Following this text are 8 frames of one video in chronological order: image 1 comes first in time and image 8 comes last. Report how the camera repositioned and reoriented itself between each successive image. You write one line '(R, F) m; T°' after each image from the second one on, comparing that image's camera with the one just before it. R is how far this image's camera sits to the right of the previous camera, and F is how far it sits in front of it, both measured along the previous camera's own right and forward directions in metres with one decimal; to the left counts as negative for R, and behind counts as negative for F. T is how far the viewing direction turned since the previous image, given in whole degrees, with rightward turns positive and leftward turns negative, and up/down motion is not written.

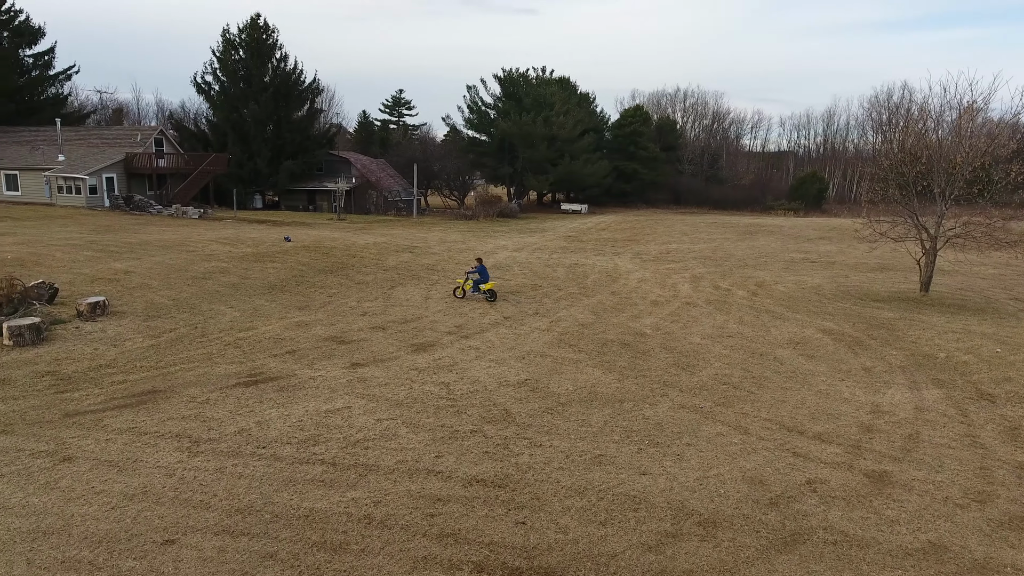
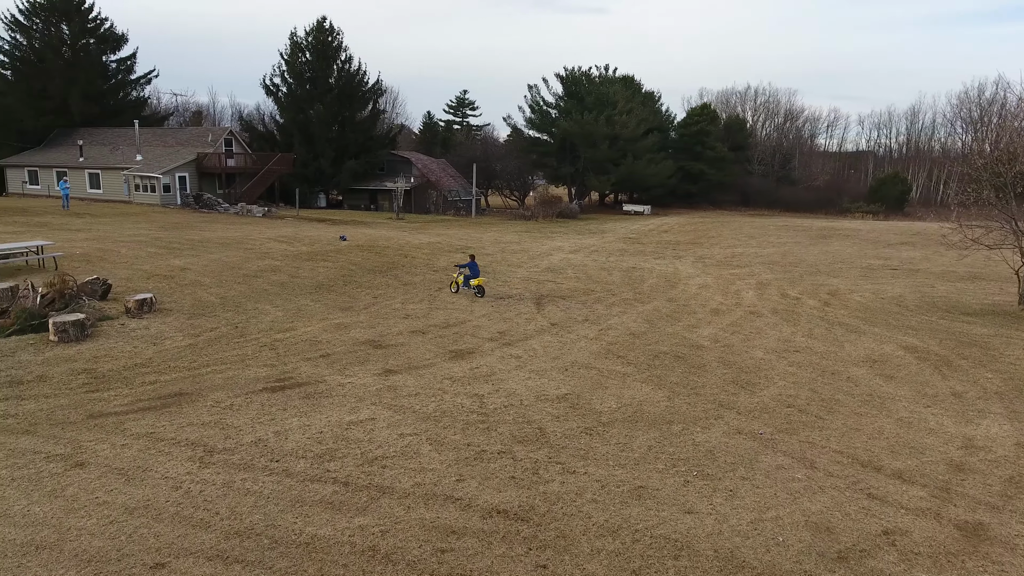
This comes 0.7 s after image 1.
(+0.3, +0.6) m; -5°
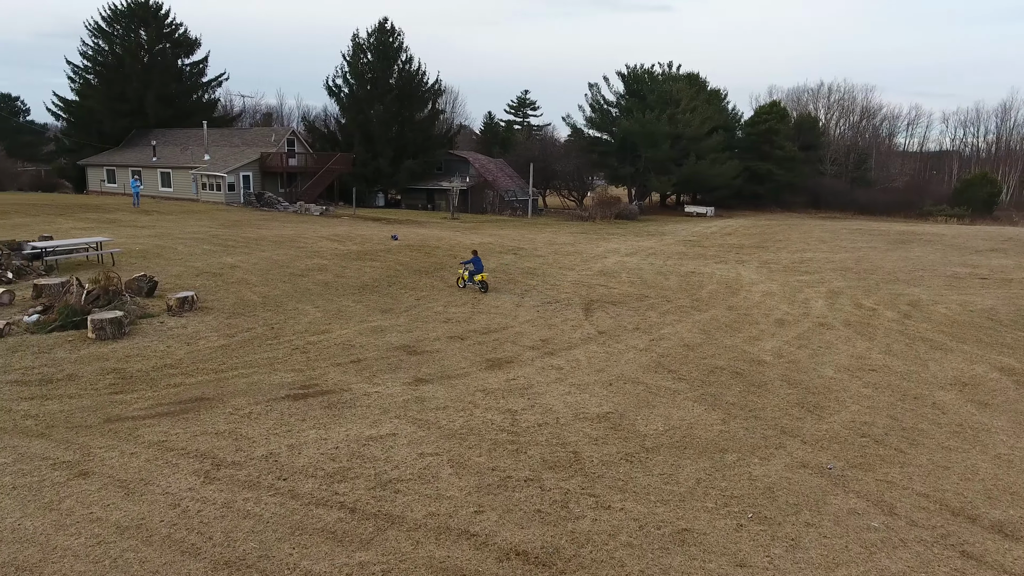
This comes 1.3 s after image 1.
(+0.2, +0.7) m; -5°
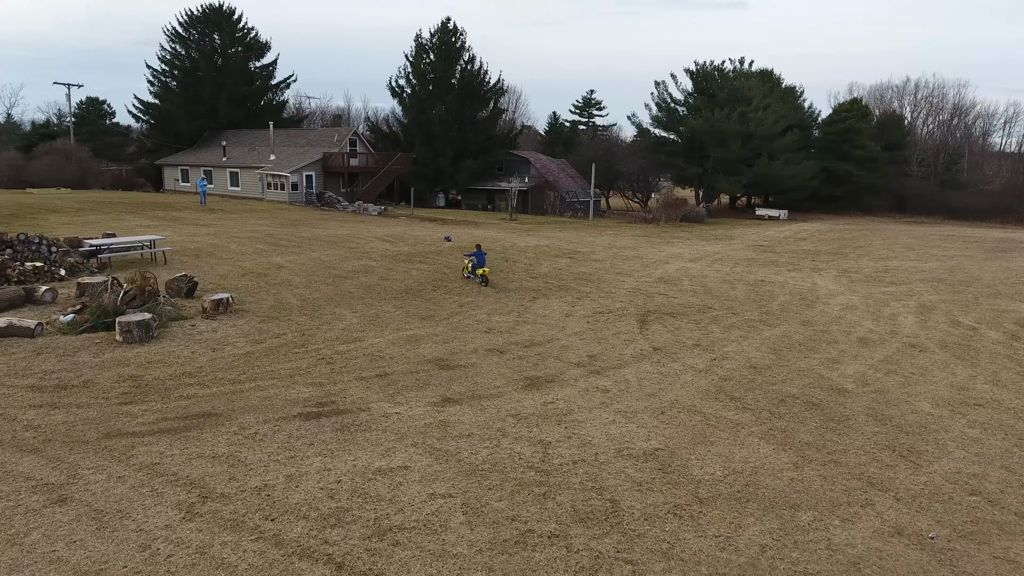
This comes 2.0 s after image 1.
(+0.3, +0.9) m; -6°
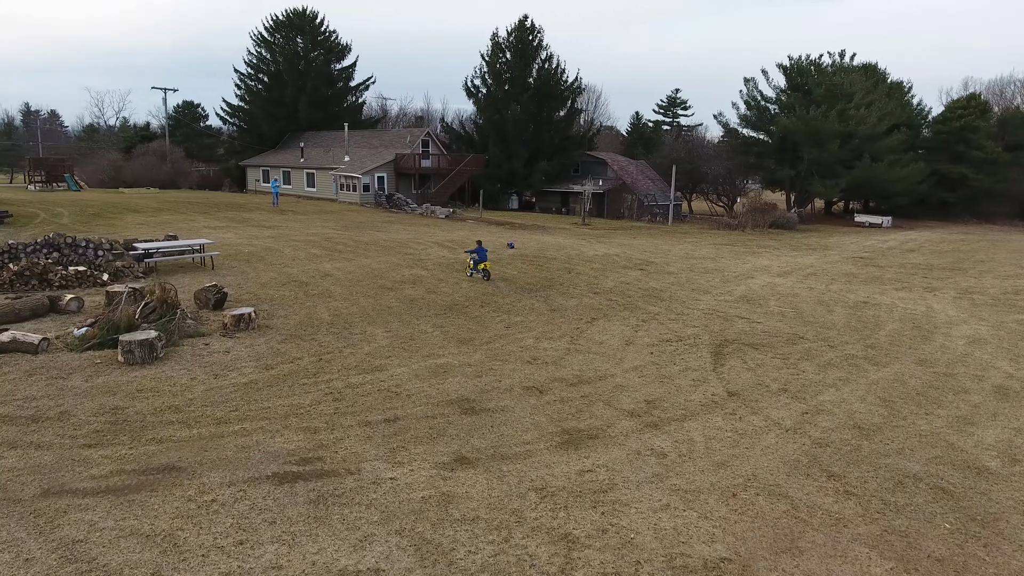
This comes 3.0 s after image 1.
(+0.4, +1.5) m; -7°
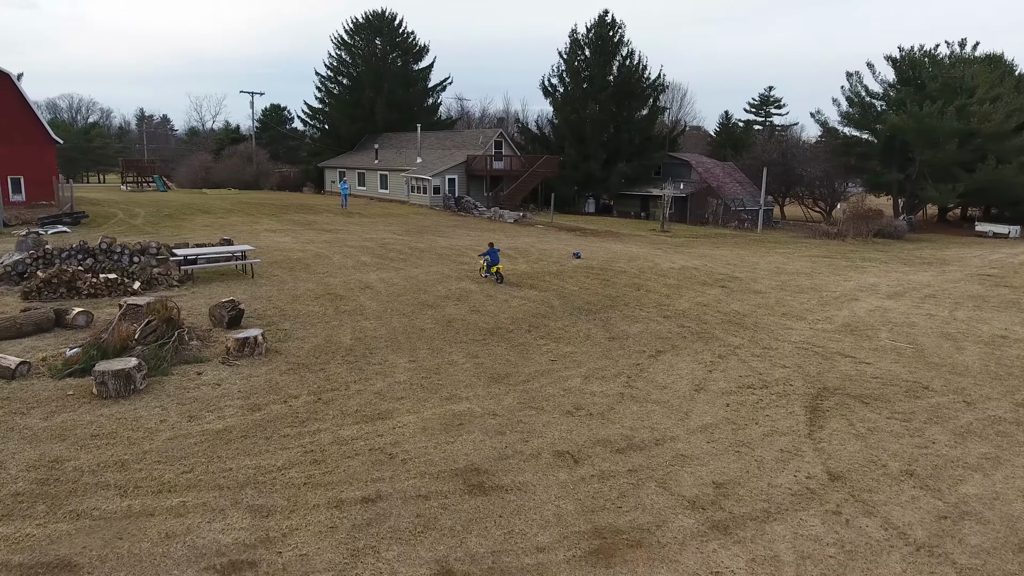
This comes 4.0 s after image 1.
(+0.5, +1.8) m; -7°
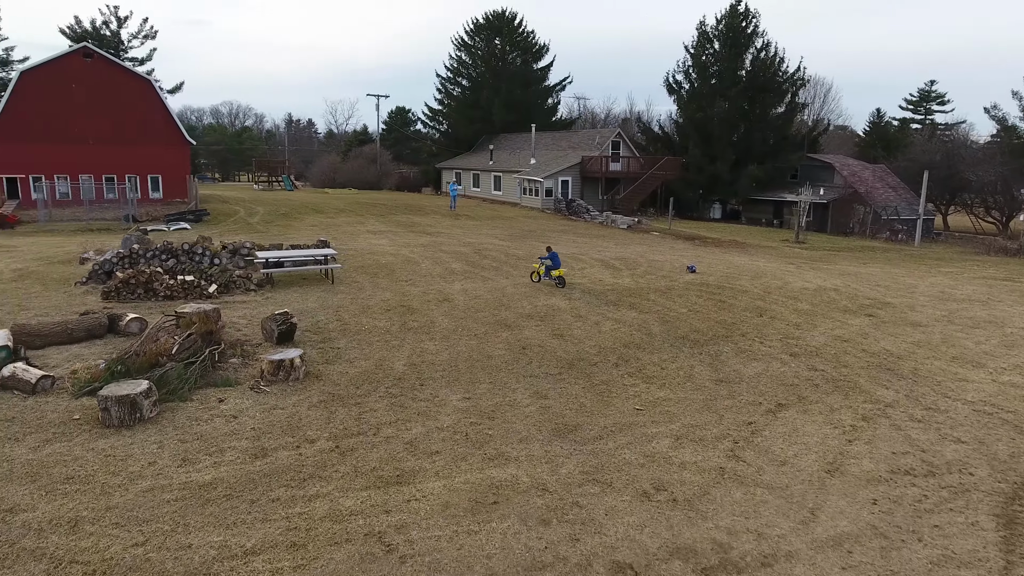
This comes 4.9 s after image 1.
(+0.5, +1.7) m; -11°
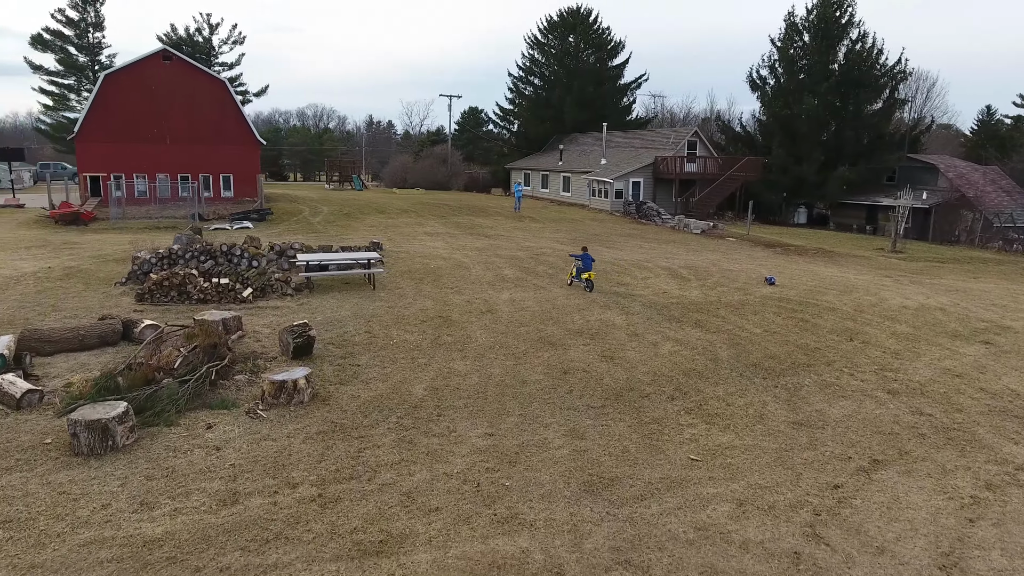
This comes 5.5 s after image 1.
(+0.4, +1.2) m; -7°
